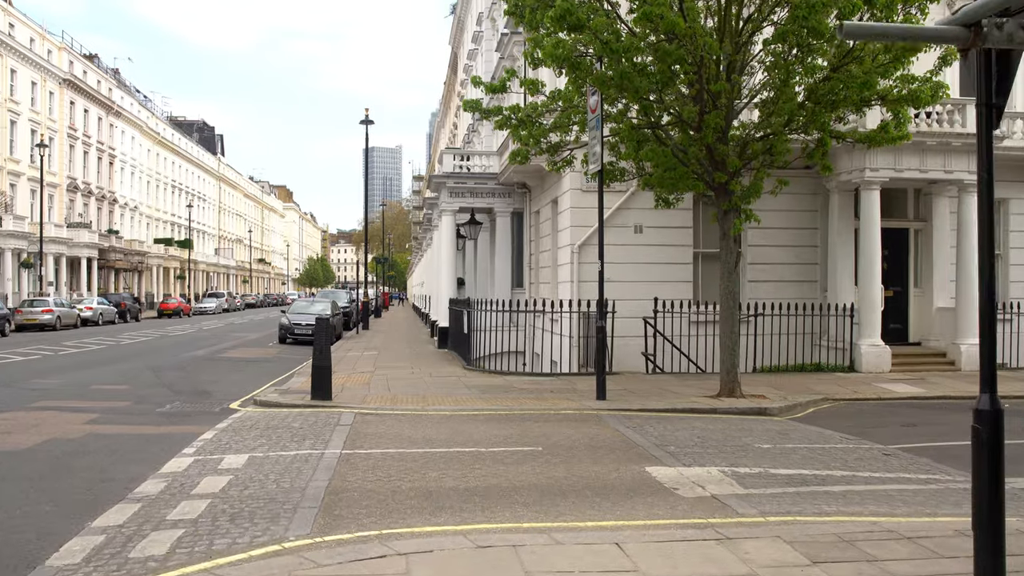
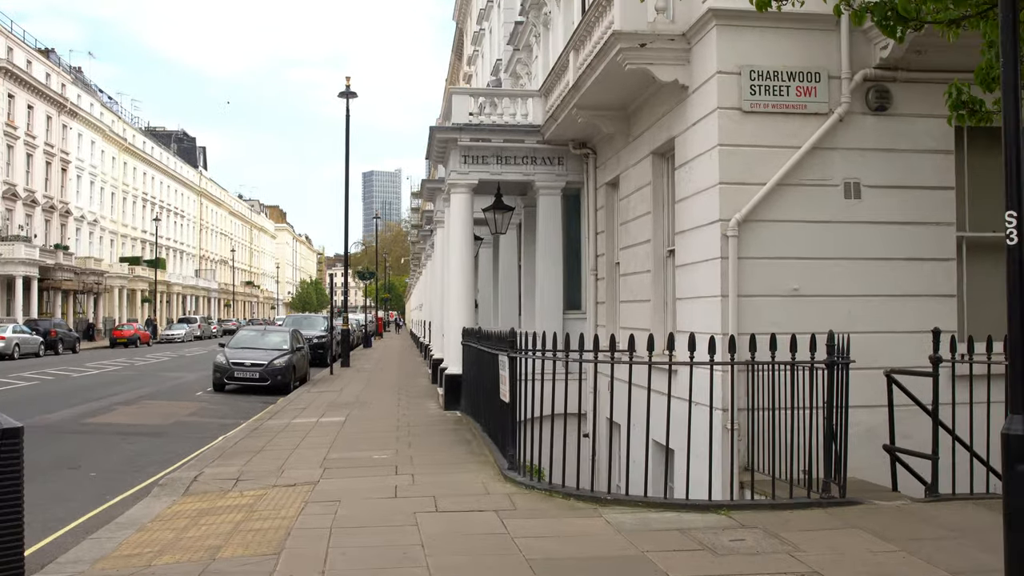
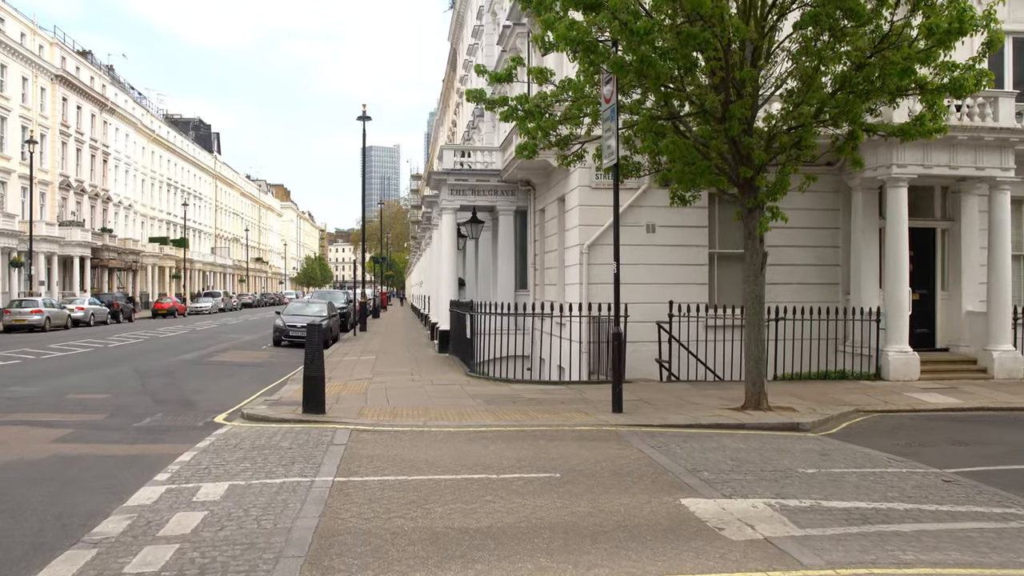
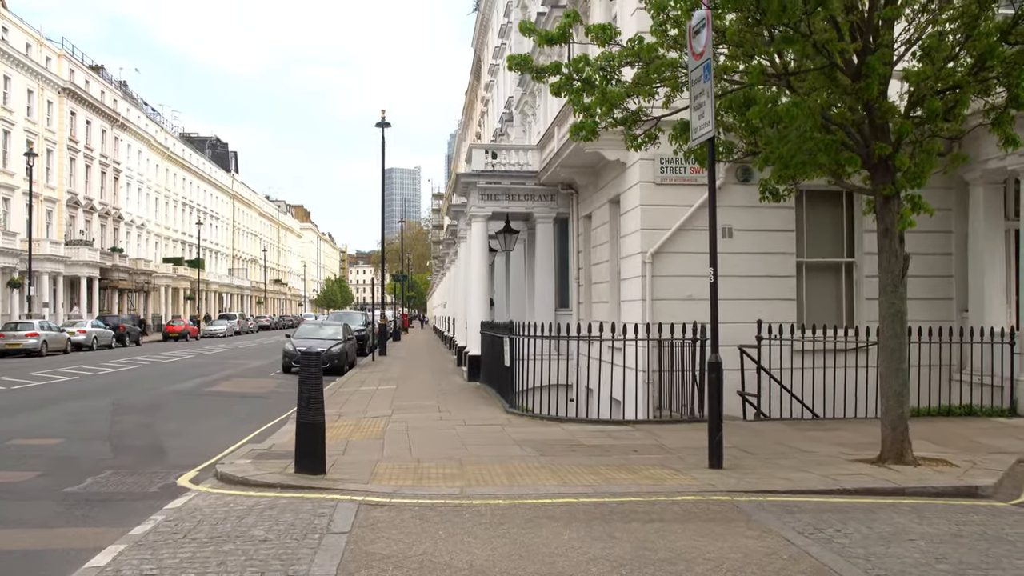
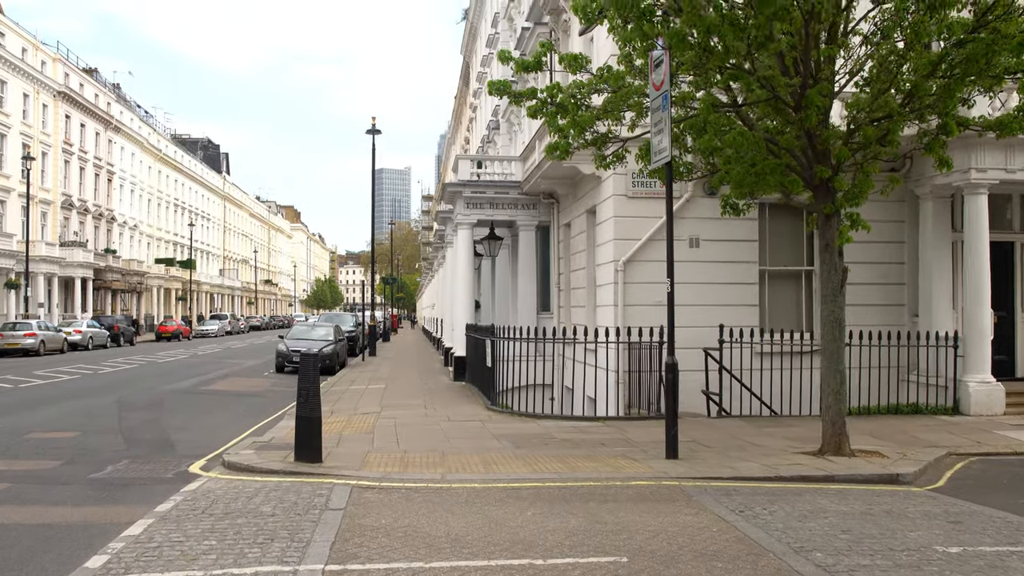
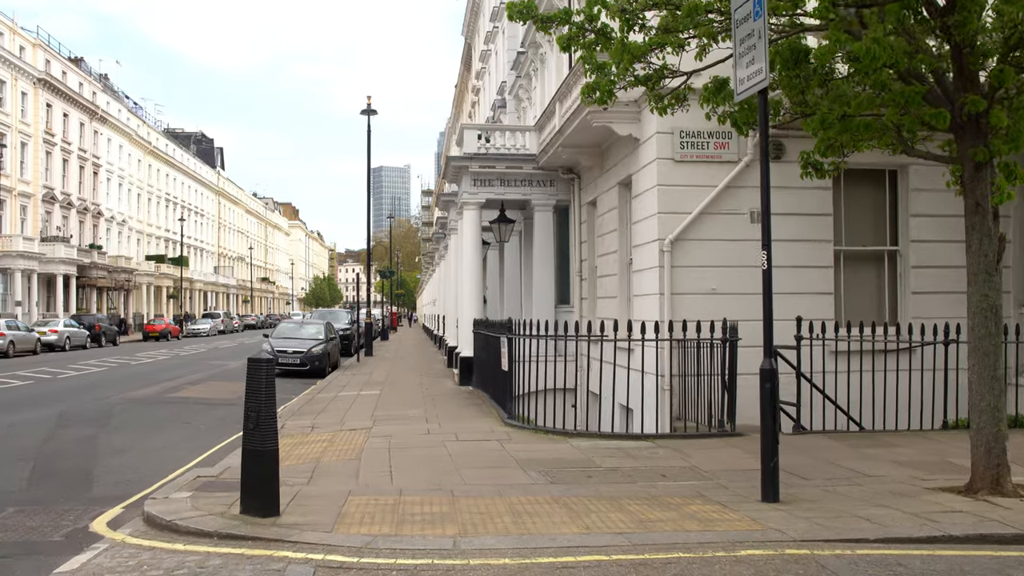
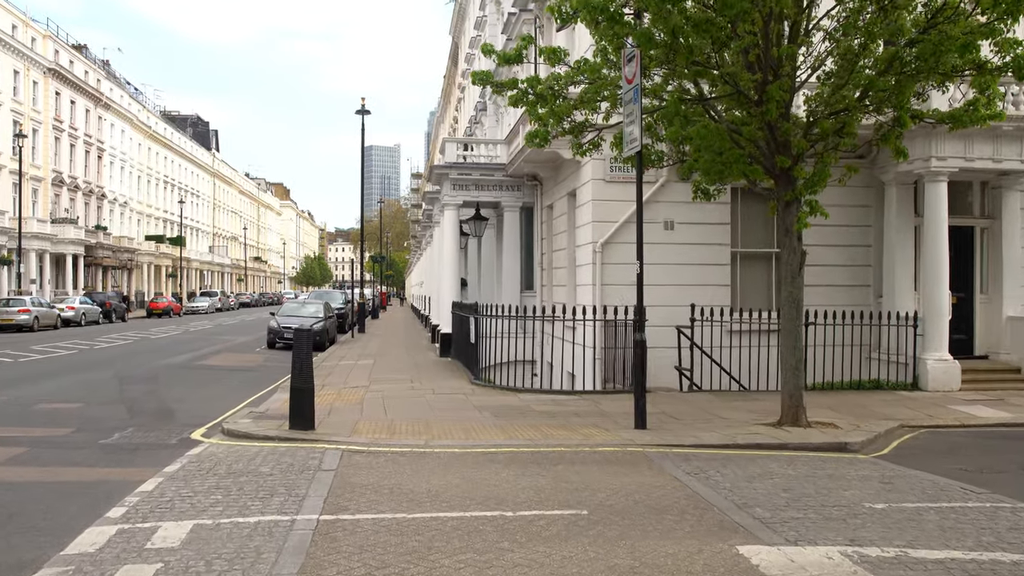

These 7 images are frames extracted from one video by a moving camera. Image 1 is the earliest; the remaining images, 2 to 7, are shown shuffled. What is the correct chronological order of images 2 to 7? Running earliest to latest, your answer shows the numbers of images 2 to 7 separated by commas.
3, 7, 5, 4, 6, 2
